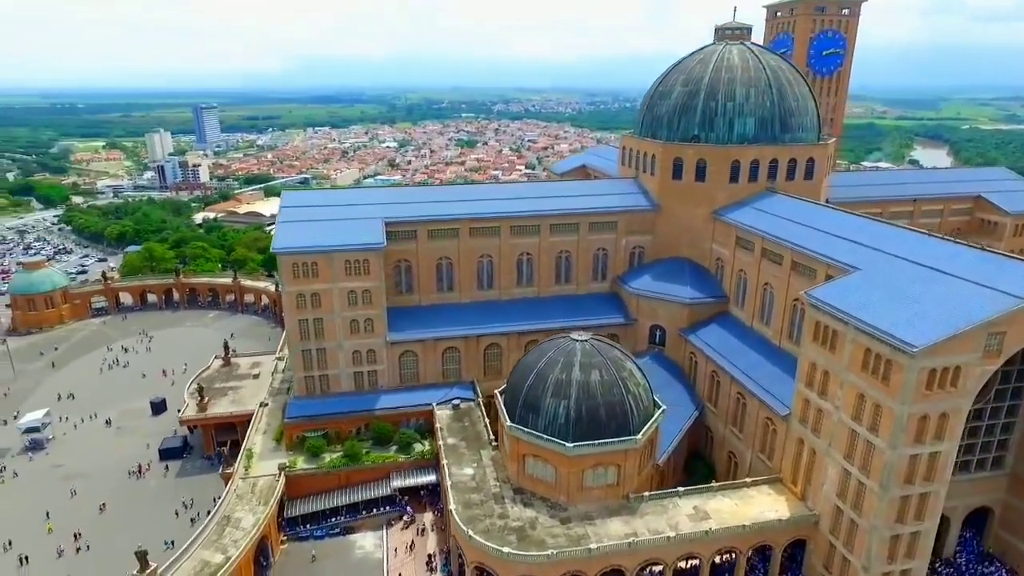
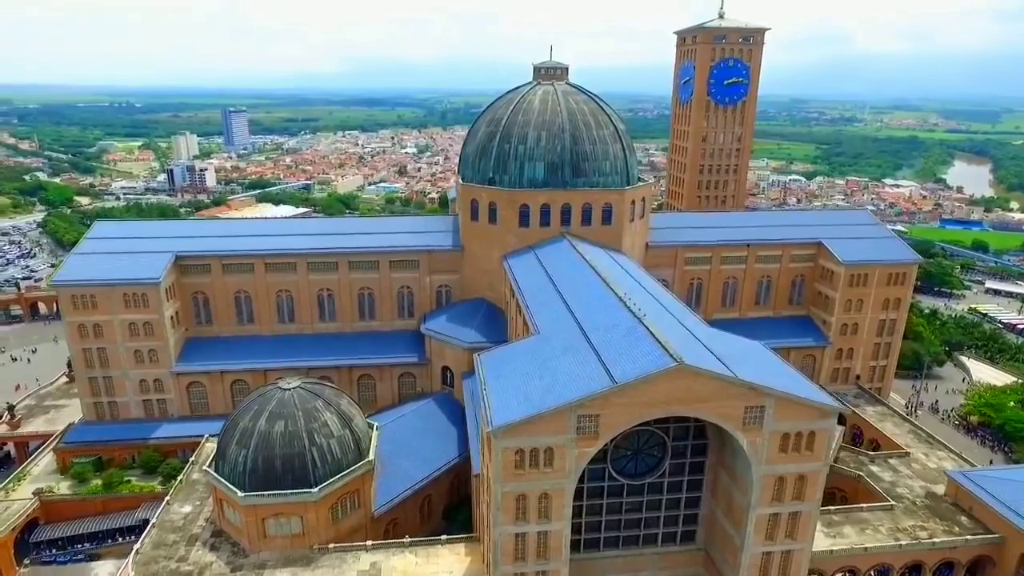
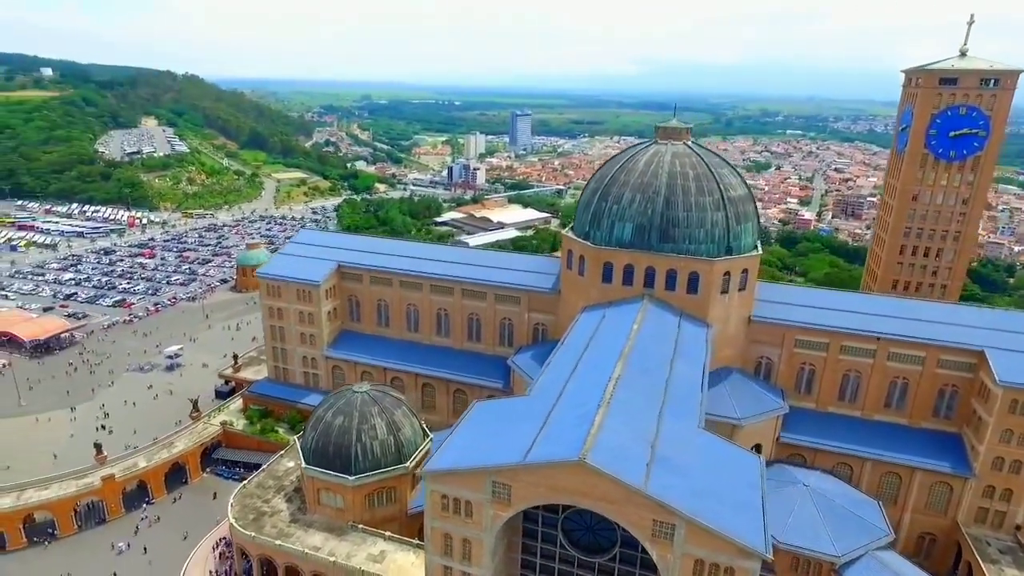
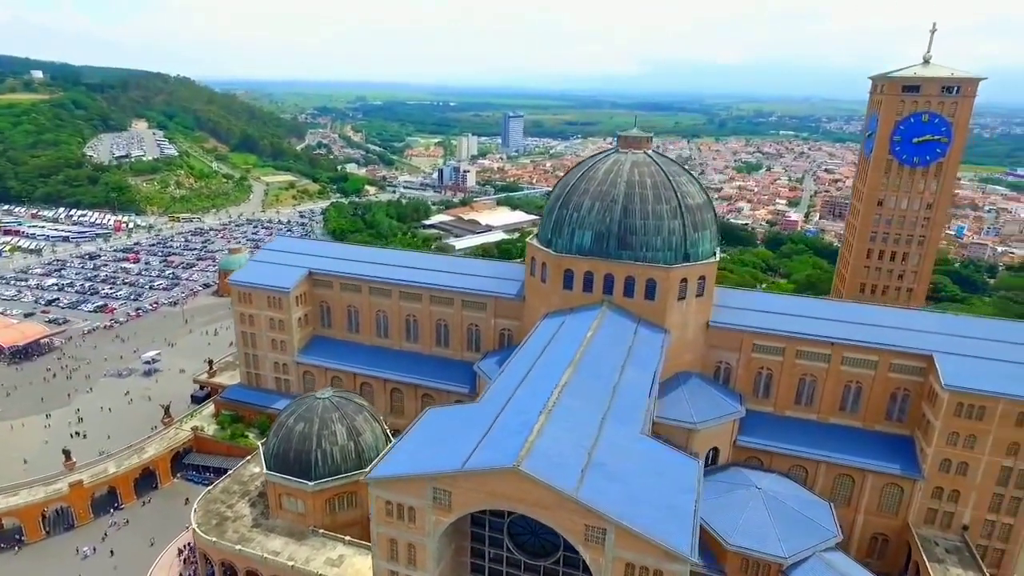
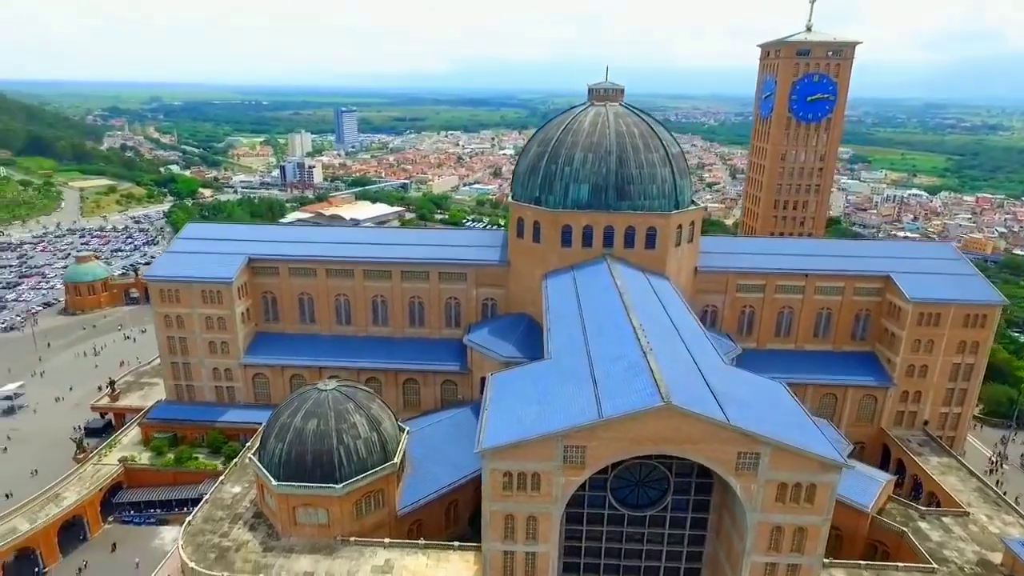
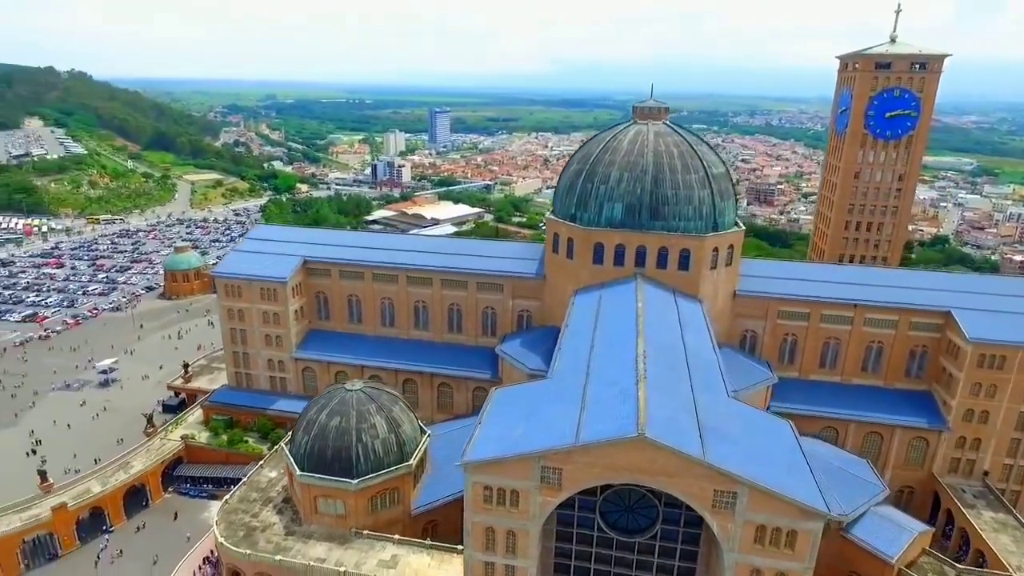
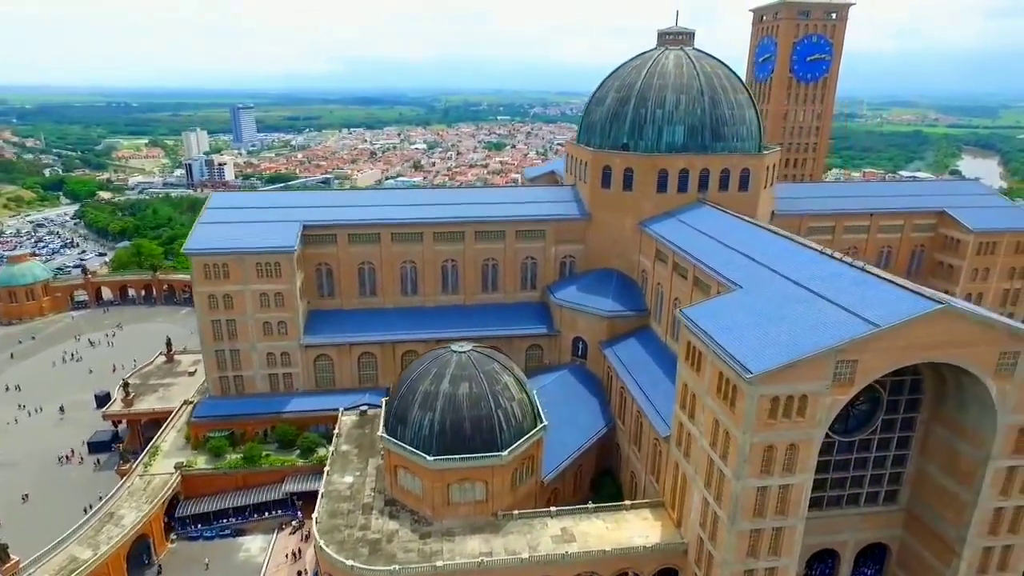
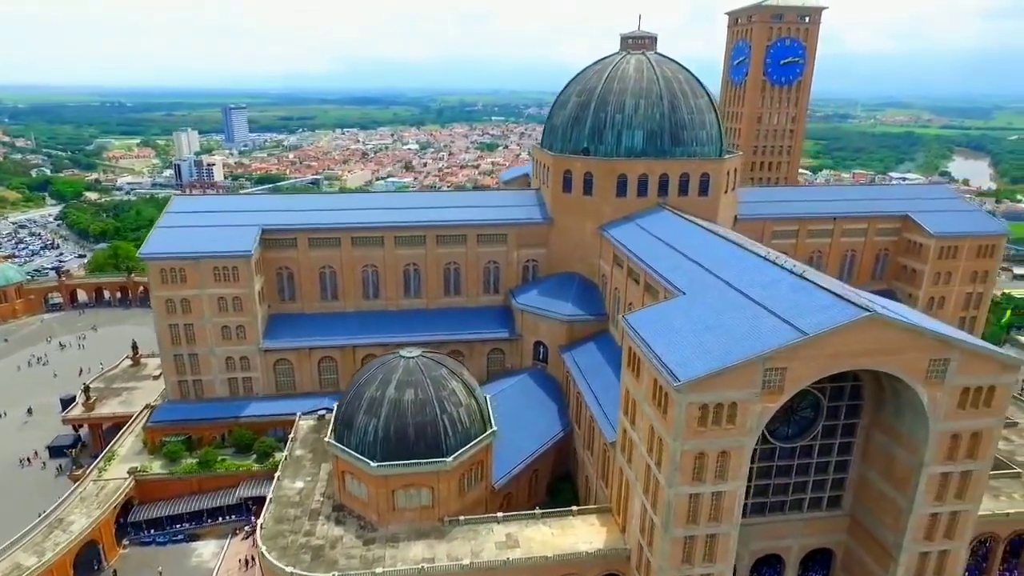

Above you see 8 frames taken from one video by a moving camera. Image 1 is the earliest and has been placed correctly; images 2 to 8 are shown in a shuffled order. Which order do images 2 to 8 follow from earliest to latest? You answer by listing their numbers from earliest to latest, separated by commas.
7, 8, 2, 5, 6, 3, 4
